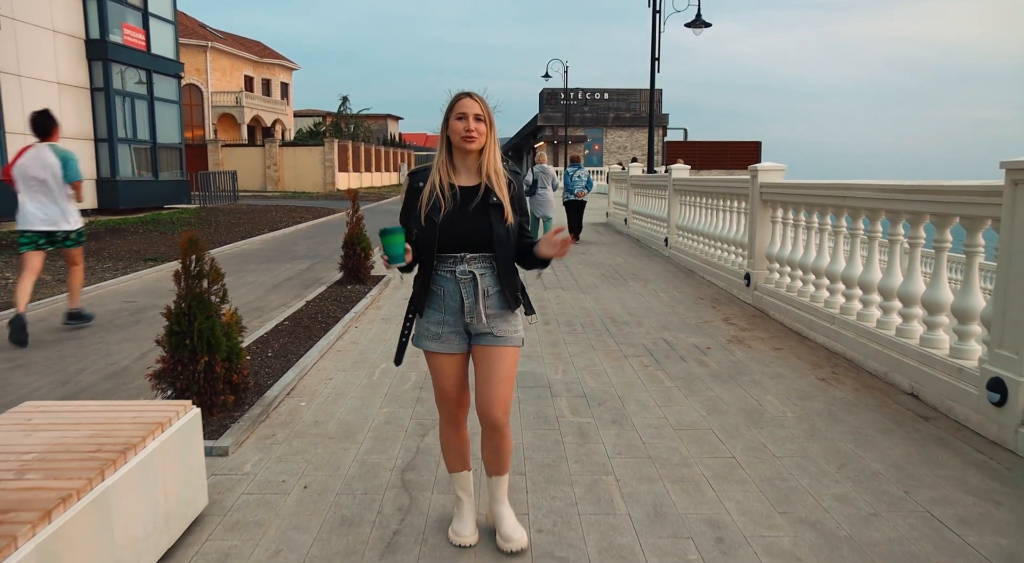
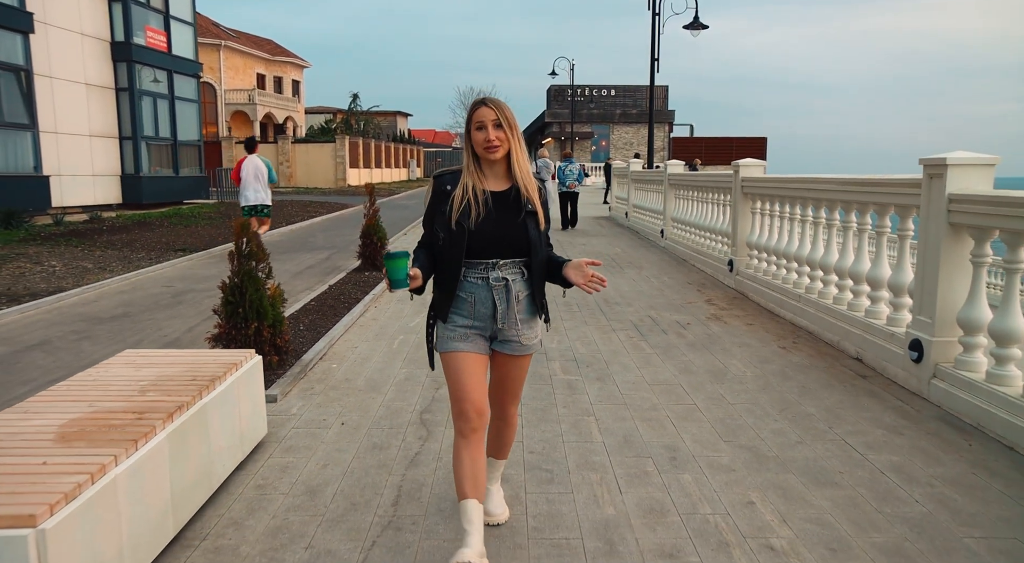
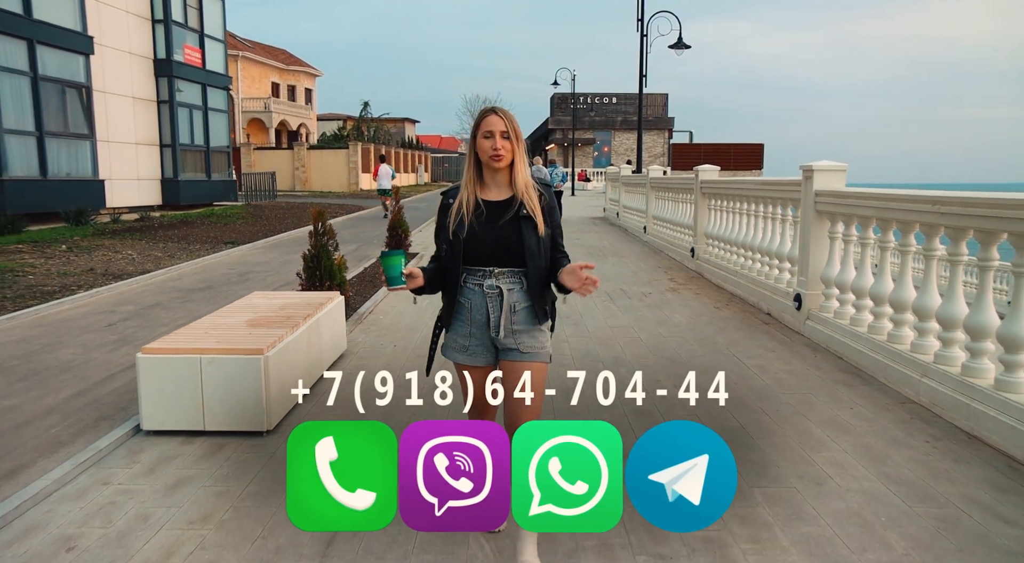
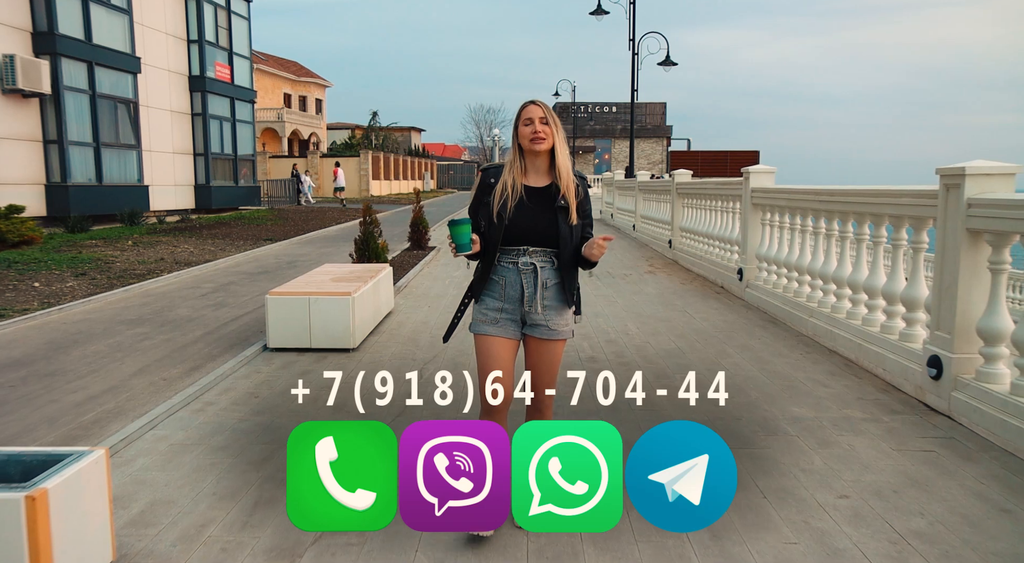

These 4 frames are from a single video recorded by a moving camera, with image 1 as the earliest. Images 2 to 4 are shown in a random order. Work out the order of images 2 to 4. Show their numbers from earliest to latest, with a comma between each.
2, 3, 4
